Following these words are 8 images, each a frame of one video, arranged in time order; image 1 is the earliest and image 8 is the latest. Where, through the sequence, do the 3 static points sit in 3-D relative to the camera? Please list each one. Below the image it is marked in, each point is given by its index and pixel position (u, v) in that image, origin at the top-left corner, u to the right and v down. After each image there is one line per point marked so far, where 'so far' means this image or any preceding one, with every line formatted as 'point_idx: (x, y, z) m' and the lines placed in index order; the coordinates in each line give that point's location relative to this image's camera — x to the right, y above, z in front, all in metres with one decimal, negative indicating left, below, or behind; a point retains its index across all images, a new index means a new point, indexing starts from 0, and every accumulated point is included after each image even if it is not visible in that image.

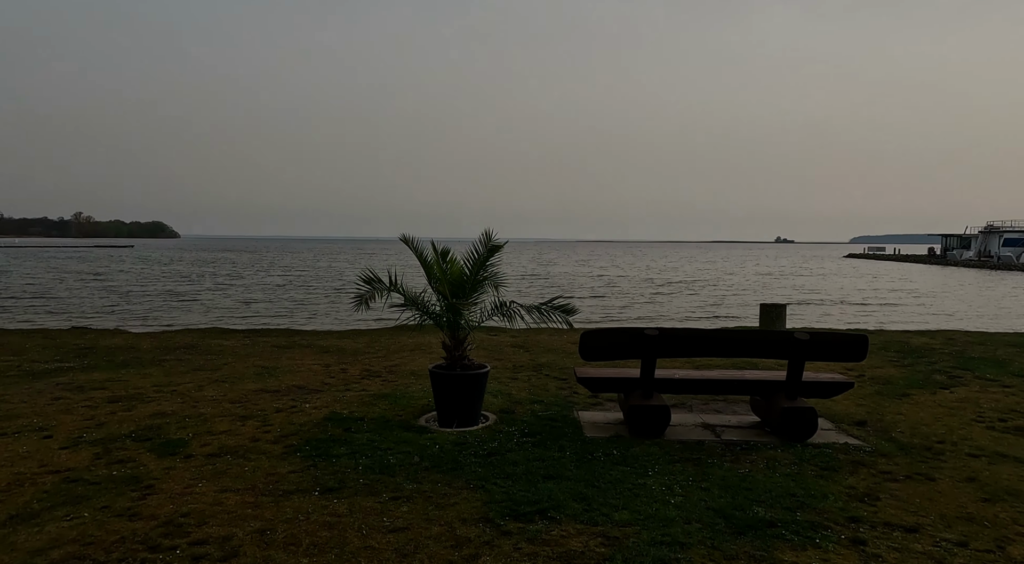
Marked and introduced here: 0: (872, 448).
0: (+3.3, -1.5, +6.8) m
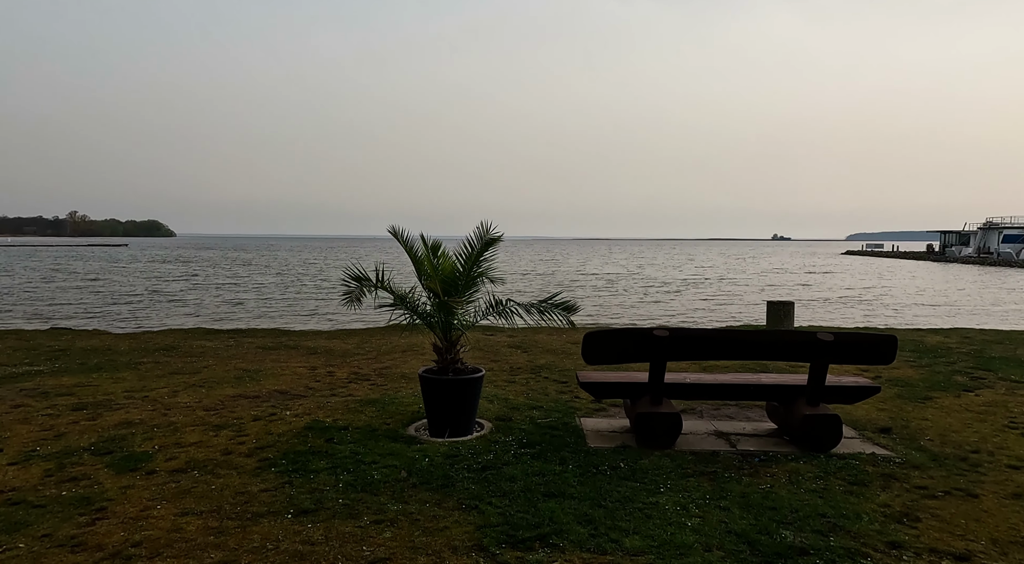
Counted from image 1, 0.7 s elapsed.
0: (+3.3, -1.5, +6.2) m
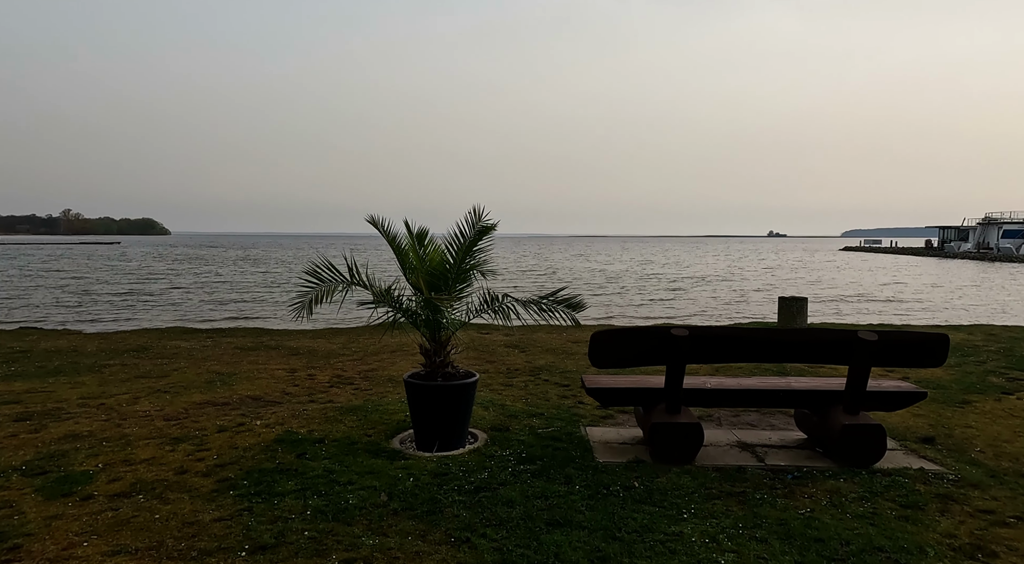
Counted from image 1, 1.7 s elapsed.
0: (+3.3, -1.4, +5.4) m
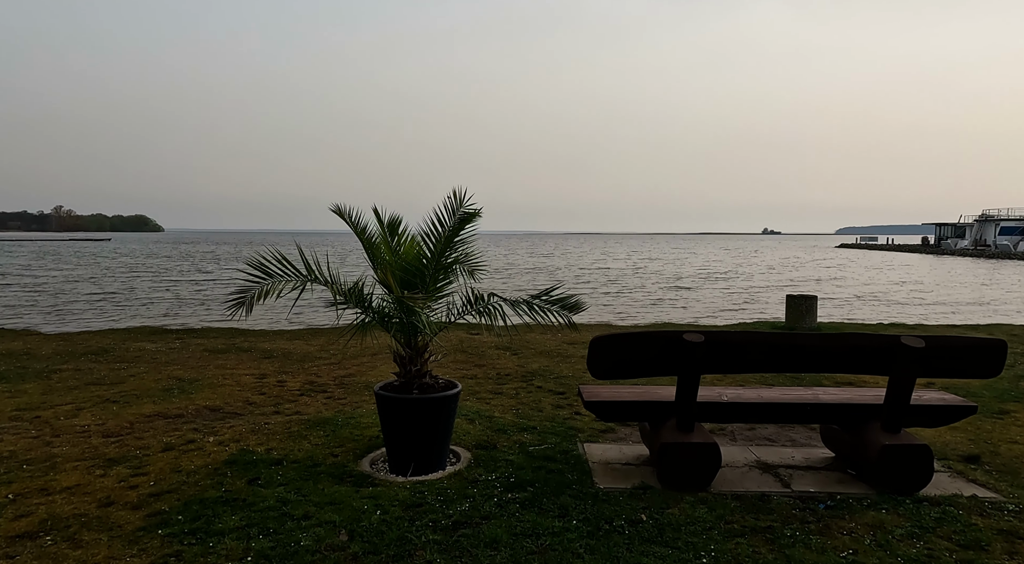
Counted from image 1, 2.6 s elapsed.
0: (+3.2, -1.4, +4.7) m
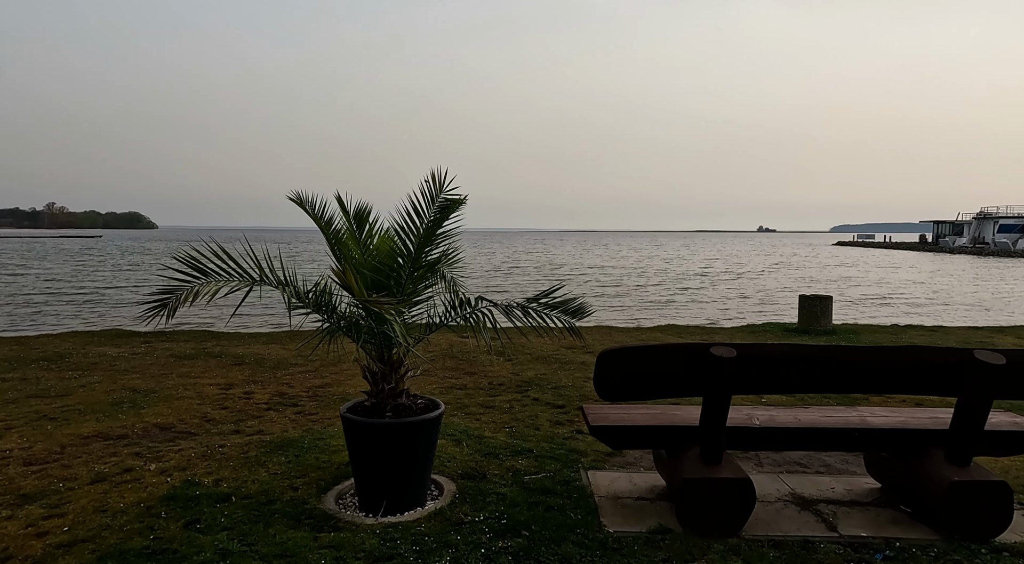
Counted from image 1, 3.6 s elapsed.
0: (+3.1, -1.4, +3.8) m
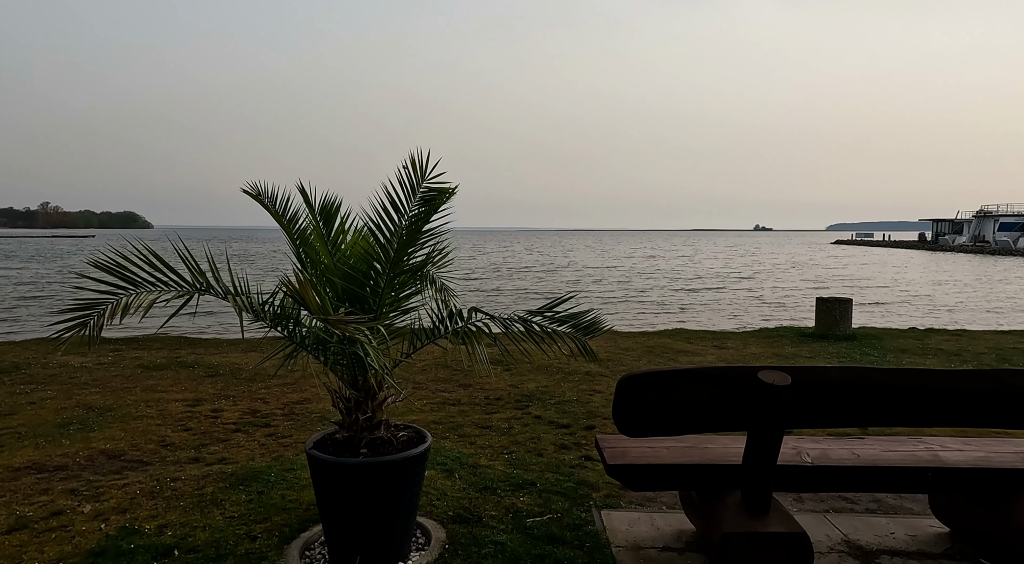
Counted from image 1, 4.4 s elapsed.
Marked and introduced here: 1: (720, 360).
0: (+3.2, -1.5, +3.1) m
1: (+2.8, -1.0, +9.8) m
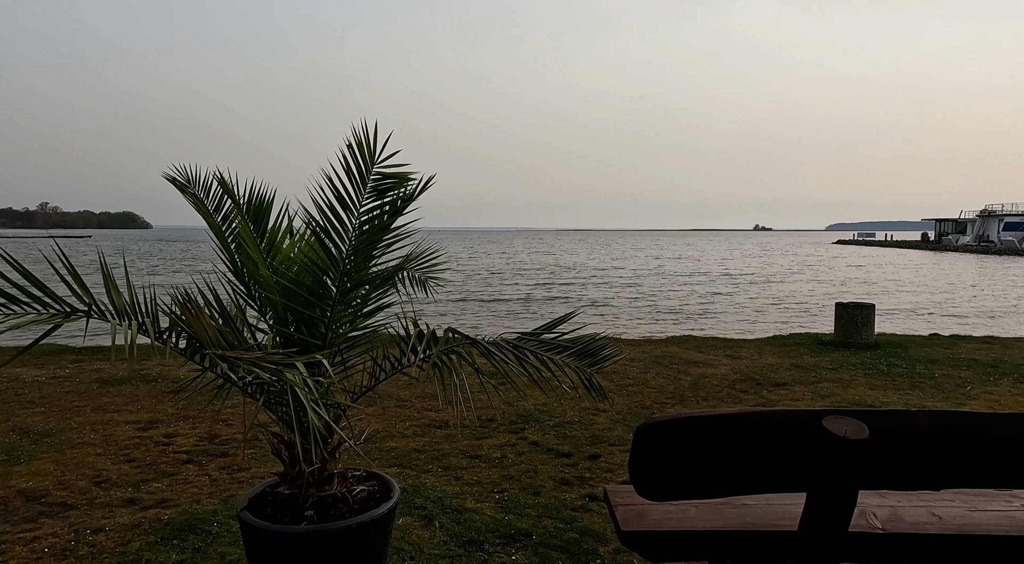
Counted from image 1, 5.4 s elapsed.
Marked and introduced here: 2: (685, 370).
0: (+3.1, -1.5, +2.3) m
1: (+2.7, -1.1, +9.0) m
2: (+2.1, -1.1, +9.1) m
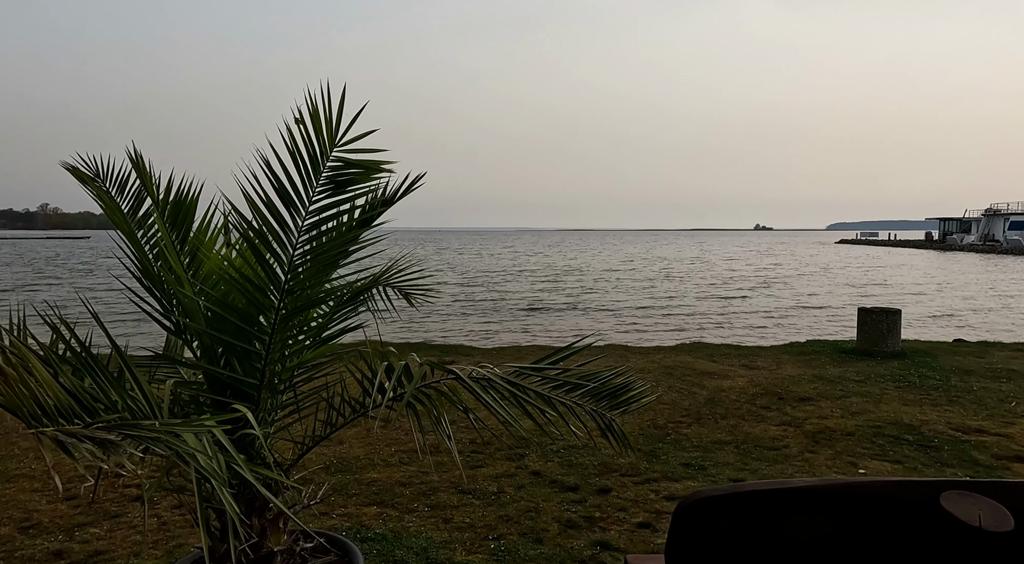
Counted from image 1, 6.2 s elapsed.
0: (+3.1, -1.6, +1.6) m
1: (+2.7, -1.1, +8.3) m
2: (+2.1, -1.1, +8.4) m
